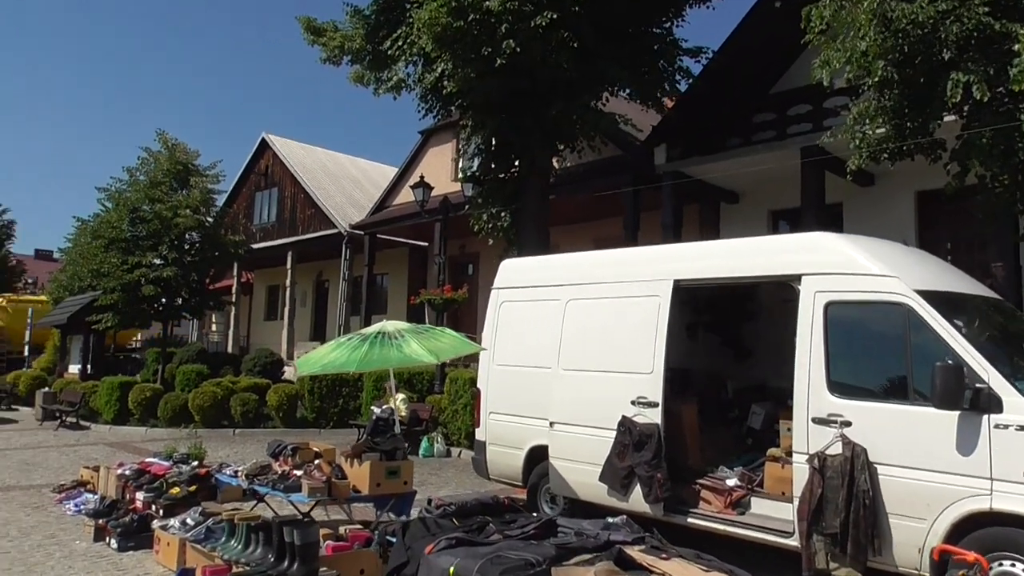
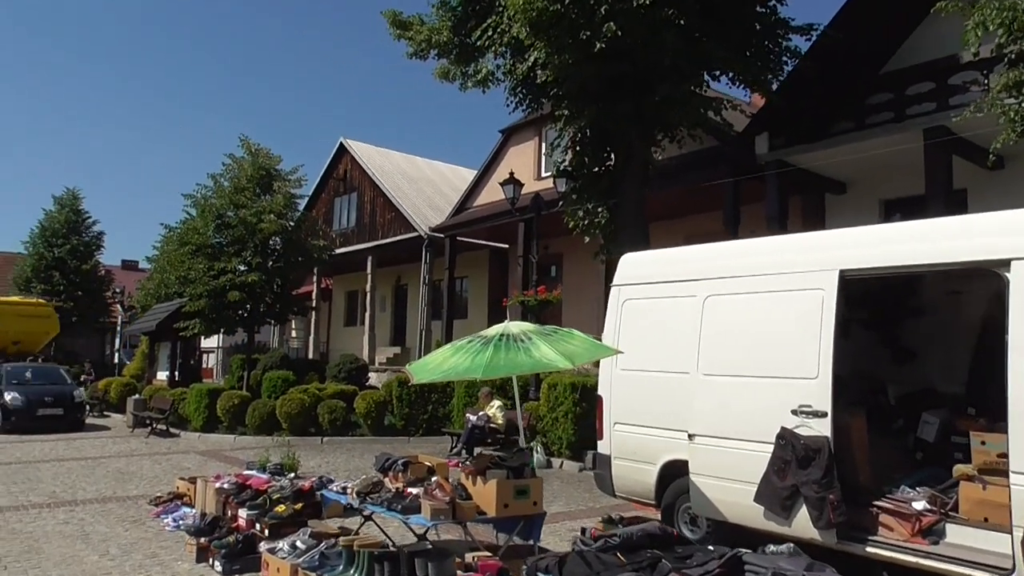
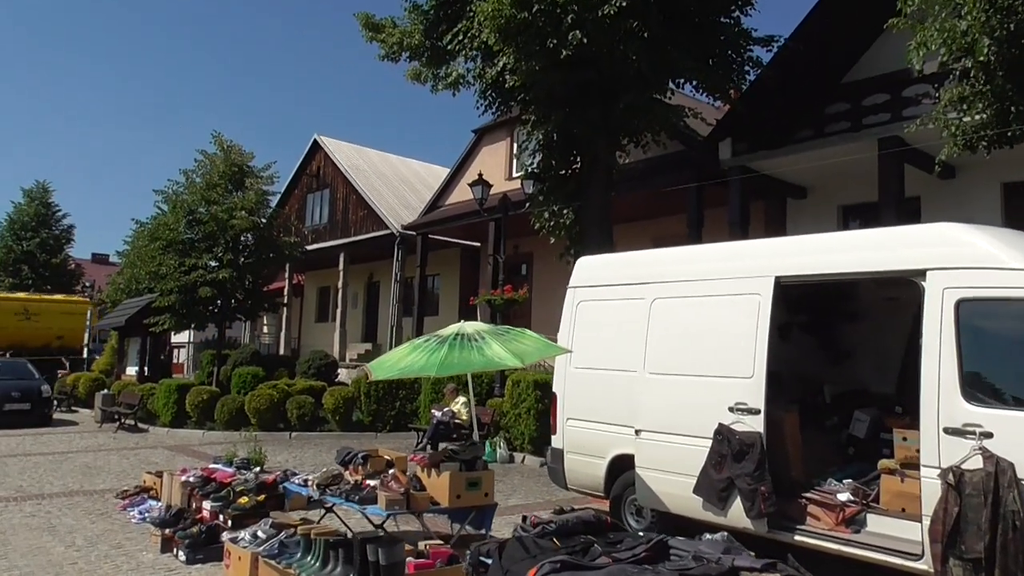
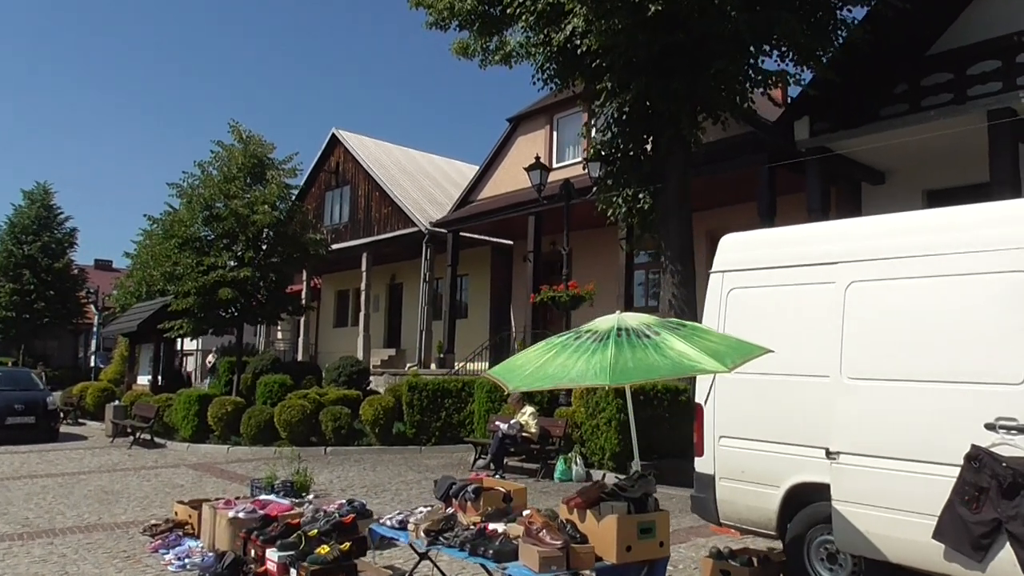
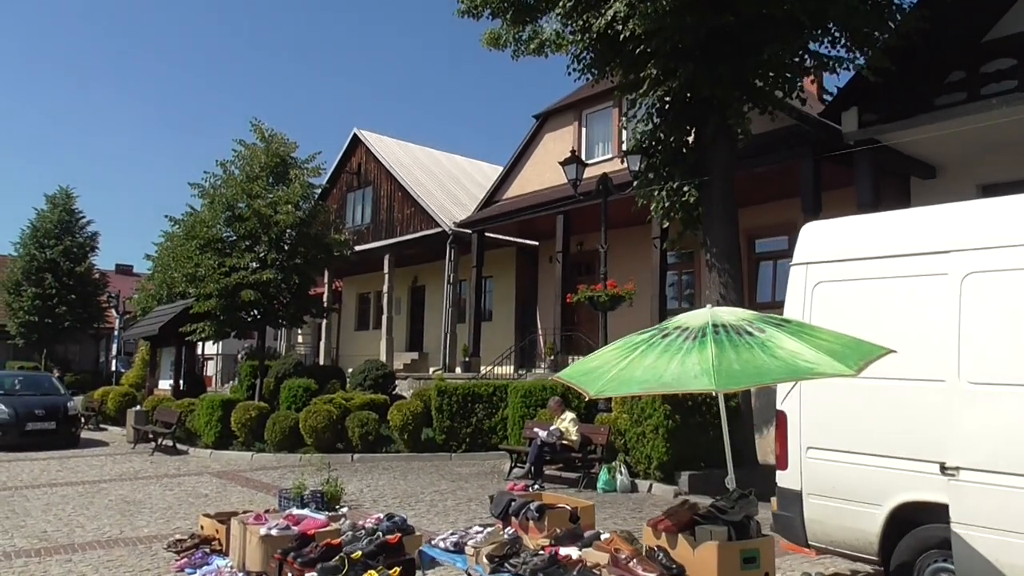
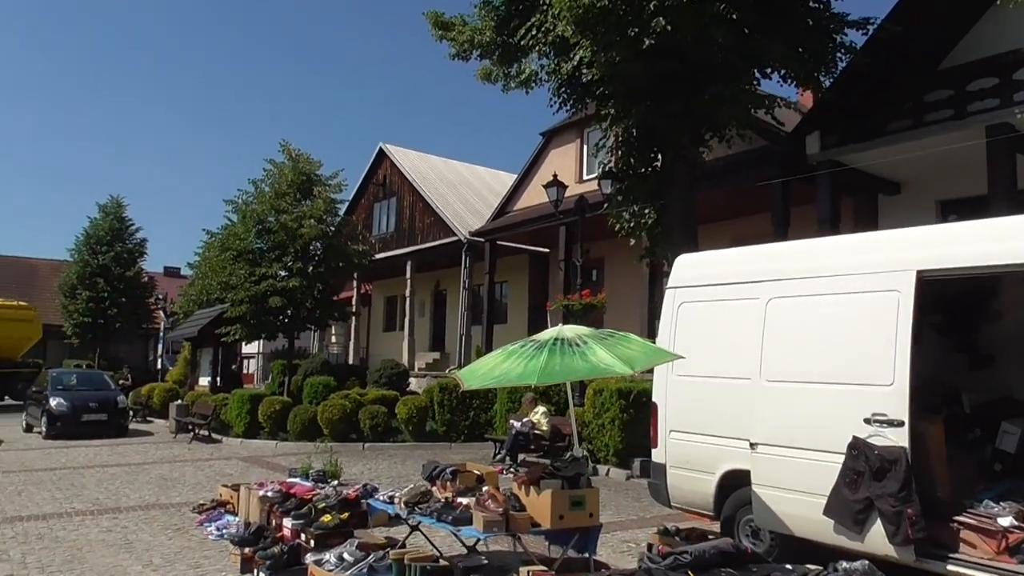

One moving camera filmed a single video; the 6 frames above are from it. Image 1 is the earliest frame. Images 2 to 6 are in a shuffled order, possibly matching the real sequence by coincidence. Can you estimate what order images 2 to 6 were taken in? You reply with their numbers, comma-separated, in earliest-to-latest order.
3, 2, 6, 4, 5
